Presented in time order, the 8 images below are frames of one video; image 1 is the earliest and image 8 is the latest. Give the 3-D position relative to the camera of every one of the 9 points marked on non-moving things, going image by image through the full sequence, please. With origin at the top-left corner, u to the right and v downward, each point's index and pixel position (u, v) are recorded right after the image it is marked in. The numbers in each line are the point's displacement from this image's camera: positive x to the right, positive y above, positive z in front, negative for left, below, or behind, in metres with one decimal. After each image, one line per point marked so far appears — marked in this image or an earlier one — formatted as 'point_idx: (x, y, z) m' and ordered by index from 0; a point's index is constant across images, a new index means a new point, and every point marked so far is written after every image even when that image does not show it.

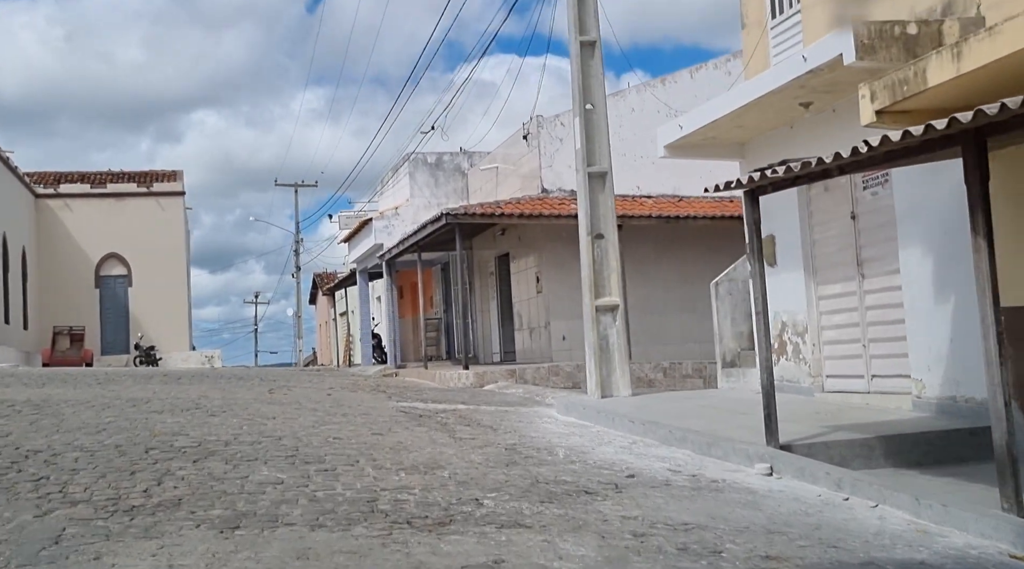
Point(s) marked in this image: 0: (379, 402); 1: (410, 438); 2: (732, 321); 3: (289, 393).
0: (-1.6, -1.4, +12.6) m
1: (-0.9, -1.3, +8.8) m
2: (+2.6, -0.4, +12.8) m
3: (-2.9, -1.4, +13.6) m
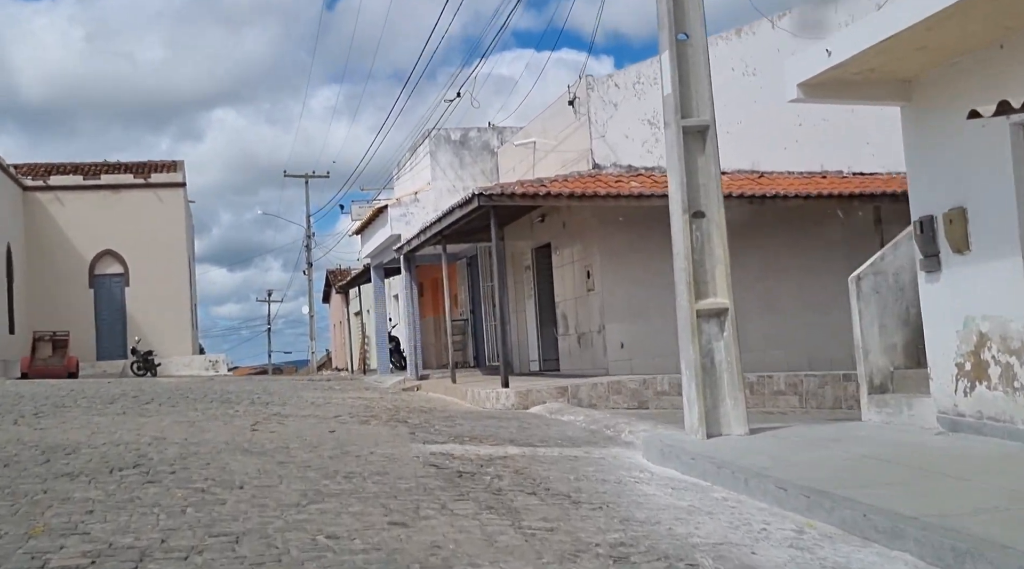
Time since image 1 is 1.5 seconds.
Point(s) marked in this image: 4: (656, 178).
0: (-1.0, -1.4, +9.2) m
1: (-0.3, -1.3, +5.4) m
2: (+3.2, -0.4, +9.3) m
3: (-2.3, -1.4, +10.3) m
4: (+2.1, +1.6, +15.7) m
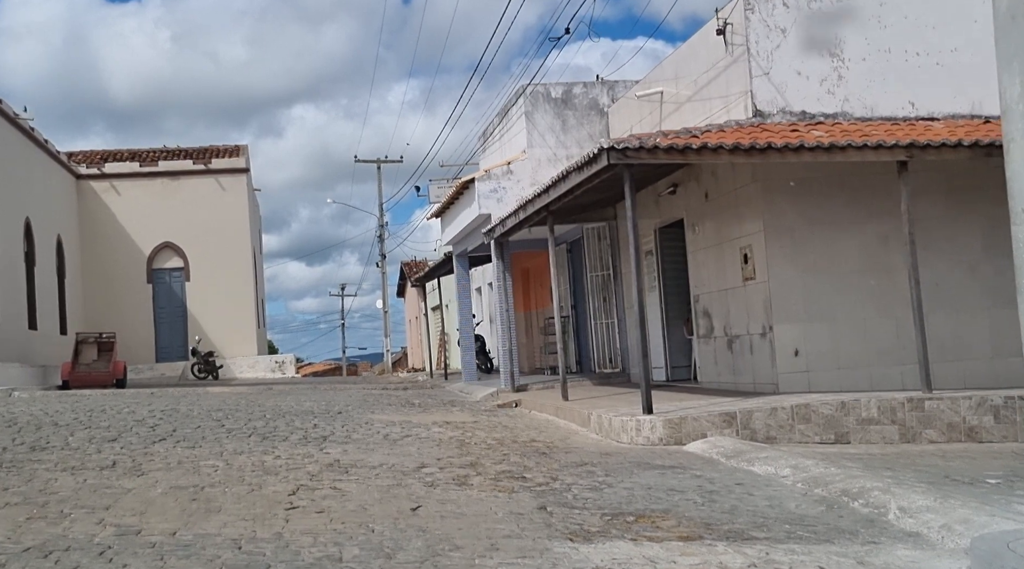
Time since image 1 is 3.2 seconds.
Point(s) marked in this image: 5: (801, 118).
0: (+0.1, -1.3, +5.3) m
1: (+0.5, -1.2, +1.5) m
2: (+4.3, -0.3, +5.1) m
3: (-1.1, -1.3, +6.5) m
4: (+3.6, +1.7, +11.6) m
5: (+3.3, +1.9, +12.1) m
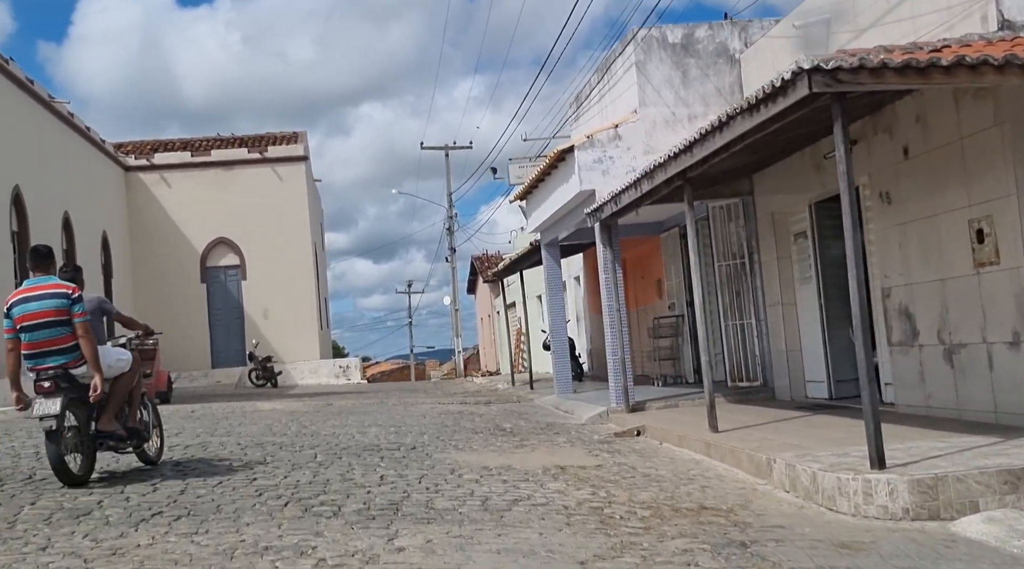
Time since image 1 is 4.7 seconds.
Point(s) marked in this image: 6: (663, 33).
0: (+0.9, -1.3, +1.8) m
1: (+1.0, -1.2, -2.0) m
2: (+5.0, -0.2, +1.4) m
3: (-0.3, -1.3, +3.0) m
4: (+4.7, +1.8, +7.8) m
5: (+4.4, +2.0, +8.3) m
6: (+2.1, +3.4, +14.5) m
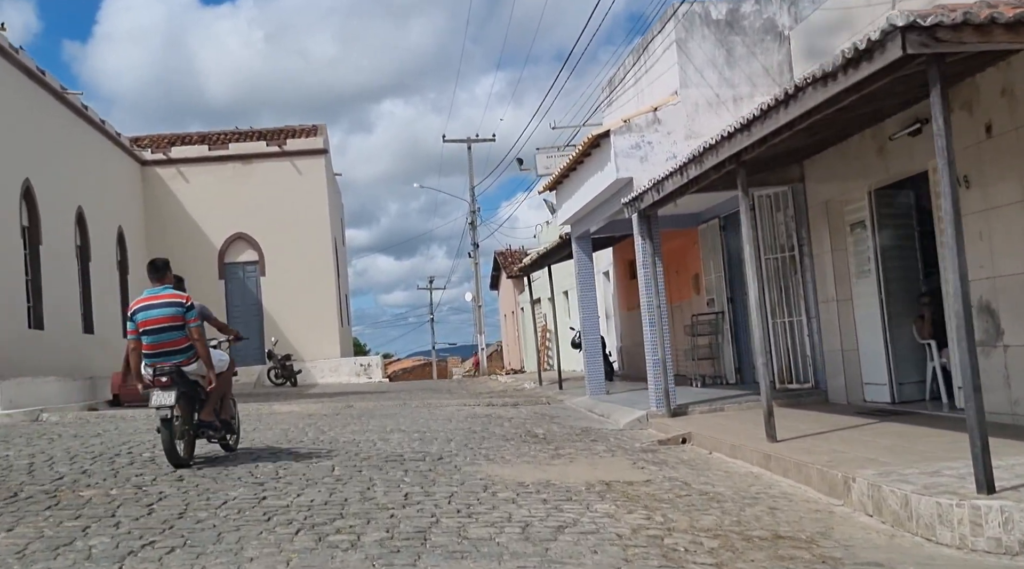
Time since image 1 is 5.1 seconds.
0: (+1.0, -1.3, +0.8) m
1: (+1.1, -1.2, -3.0) m
2: (+5.2, -0.2, +0.3) m
3: (-0.1, -1.3, +2.0) m
4: (+5.0, +1.9, +6.8) m
5: (+4.7, +2.1, +7.3) m
6: (+2.5, +3.5, +13.5) m
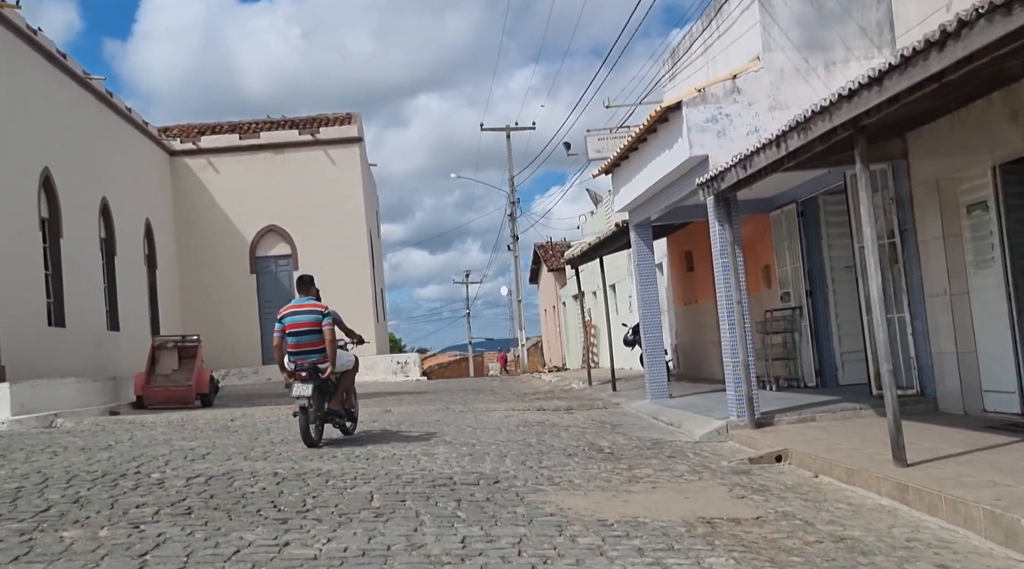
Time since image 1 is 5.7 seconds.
0: (+1.3, -1.3, -0.8) m
1: (+1.2, -1.2, -4.7) m
2: (+5.4, -0.1, -1.5) m
3: (+0.2, -1.3, +0.5) m
4: (+5.4, +2.0, +5.0) m
5: (+5.1, +2.1, +5.5) m
6: (+3.1, +3.6, +11.8) m
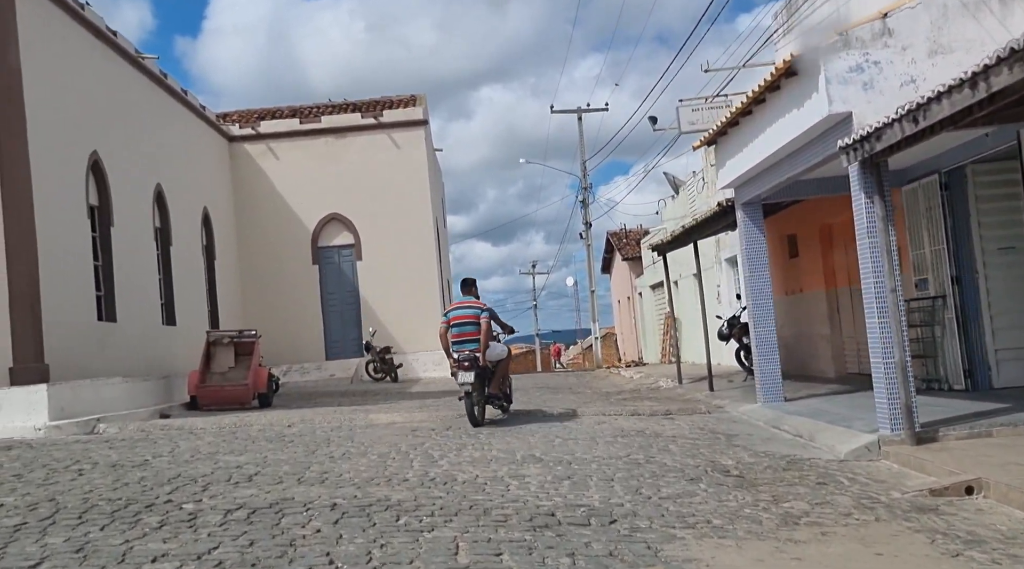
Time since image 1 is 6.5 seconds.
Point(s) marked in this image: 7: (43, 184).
0: (+1.5, -1.2, -2.8) m
1: (+1.2, -1.2, -6.7) m
2: (+5.6, -0.1, -3.7) m
3: (+0.5, -1.2, -1.5) m
4: (+6.0, +2.1, +2.7) m
5: (+5.7, +2.2, +3.2) m
6: (+4.0, +3.7, +9.6) m
7: (-8.1, +1.7, +18.3) m
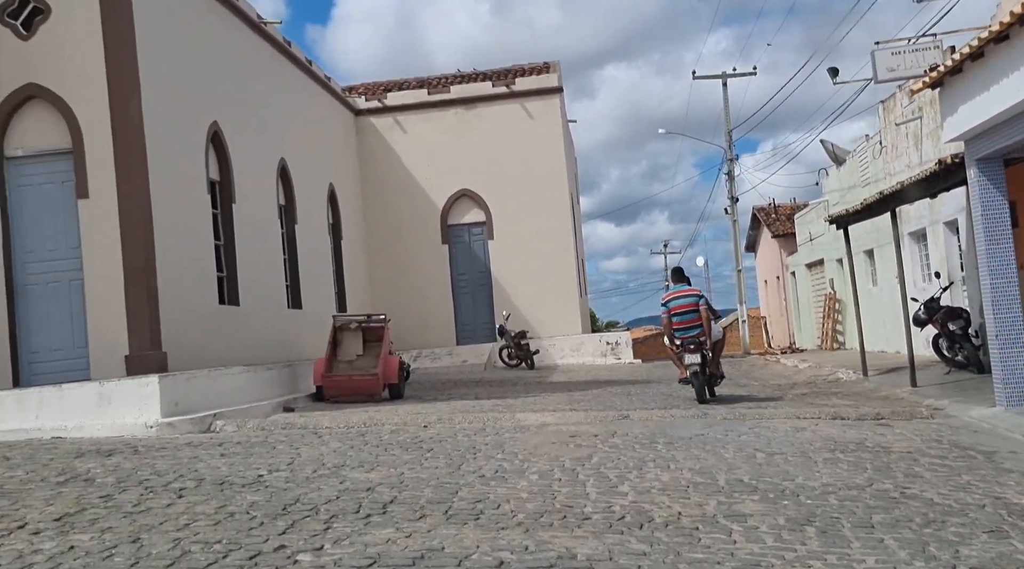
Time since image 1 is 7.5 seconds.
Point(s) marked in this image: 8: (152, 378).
0: (+1.5, -1.3, -5.3) m
1: (+0.8, -1.4, -9.0) m
2: (+5.4, -0.1, -6.6) m
3: (+0.7, -1.3, -3.8) m
4: (+6.5, +2.1, -0.3) m
5: (+6.4, +2.3, +0.2) m
6: (+5.4, +3.9, +6.7) m
7: (-5.6, +2.0, +16.8) m
8: (-4.5, -1.2, +13.3) m
